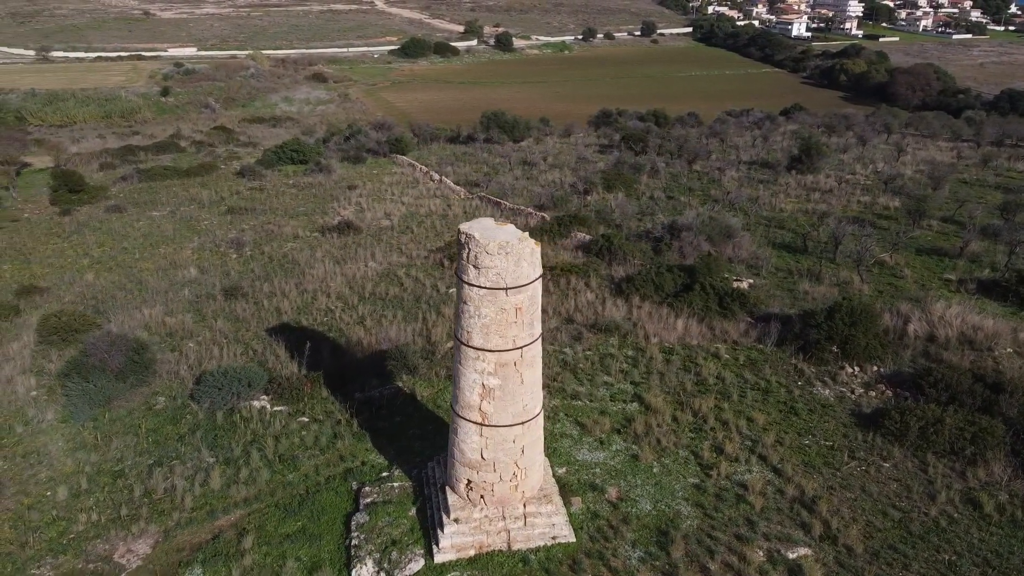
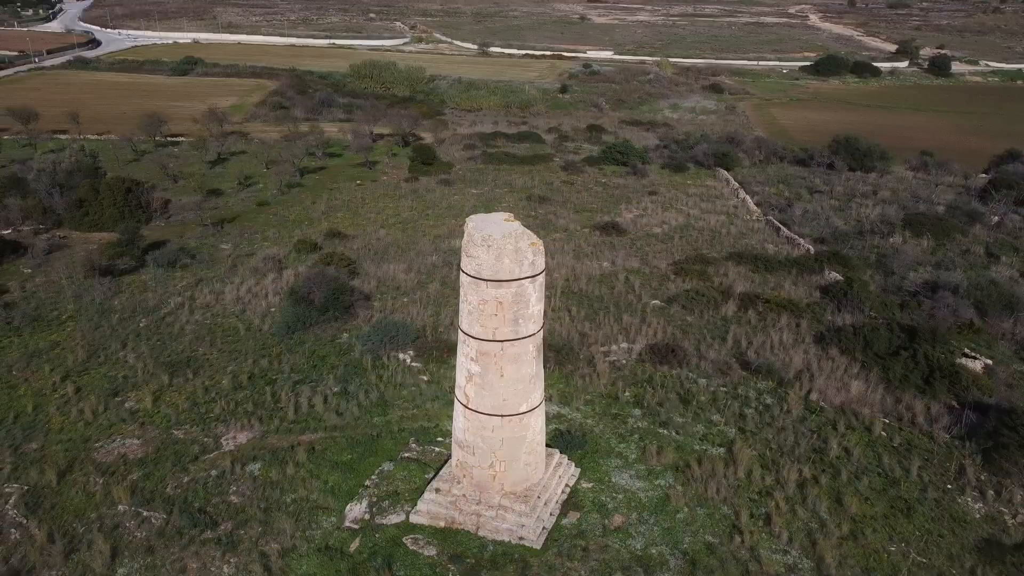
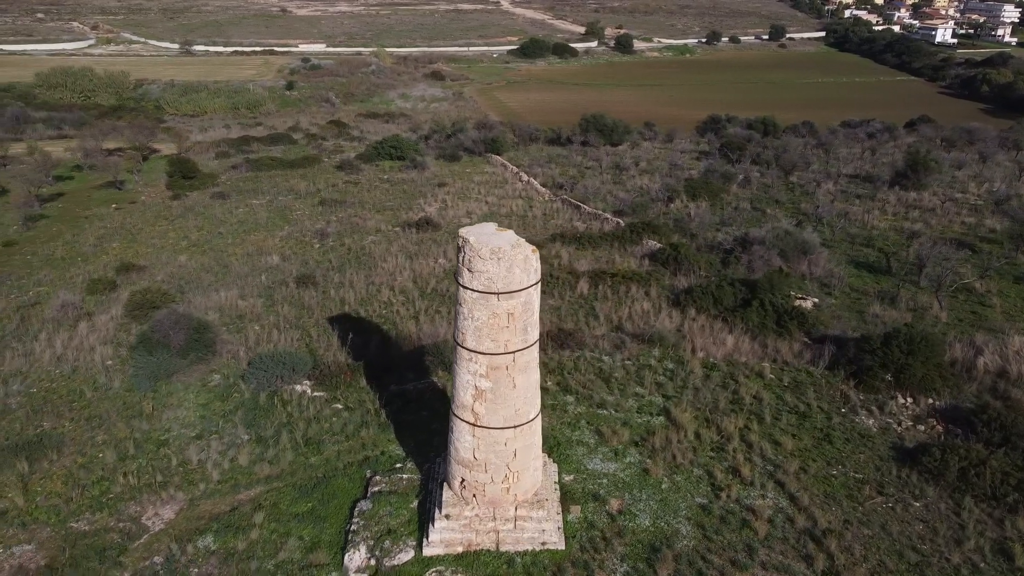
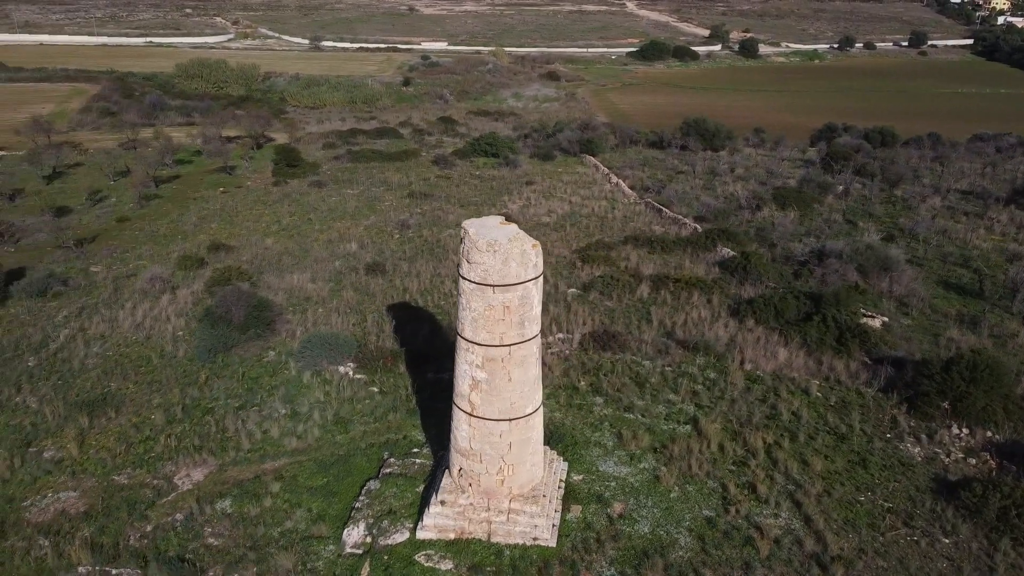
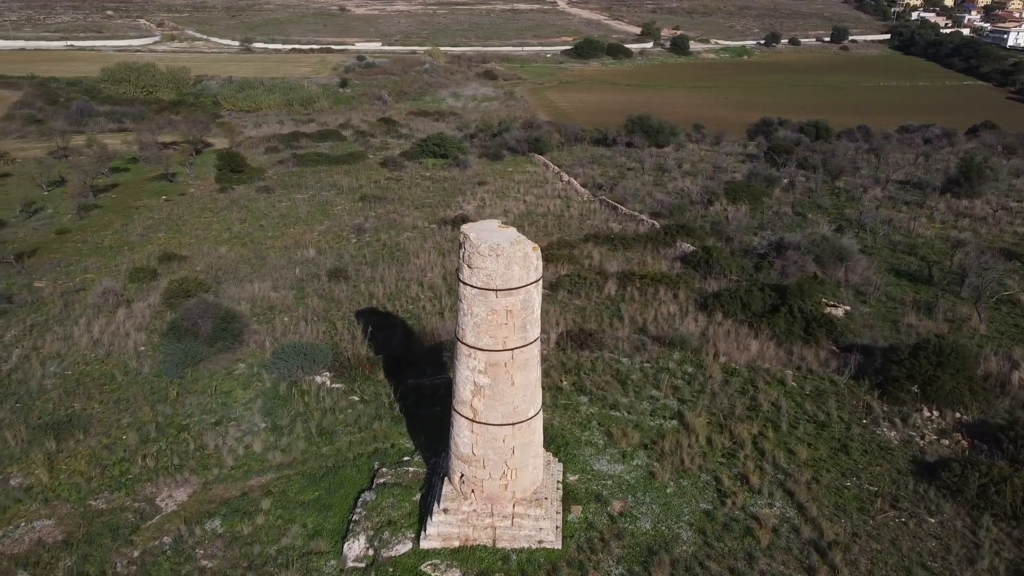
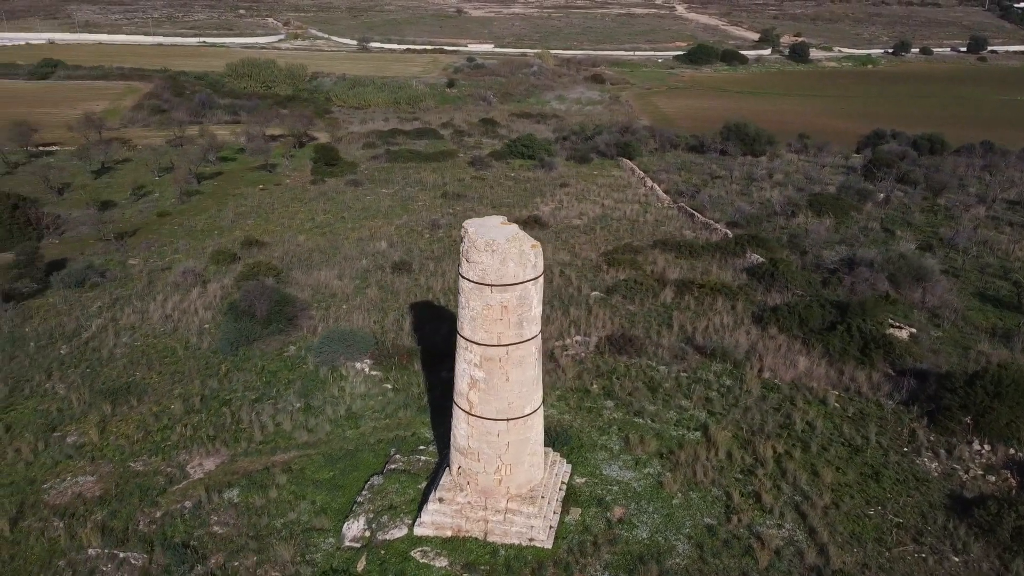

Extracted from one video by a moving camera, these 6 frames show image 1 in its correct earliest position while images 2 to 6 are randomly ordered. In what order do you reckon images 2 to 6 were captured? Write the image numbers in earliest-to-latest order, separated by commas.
3, 5, 4, 6, 2
